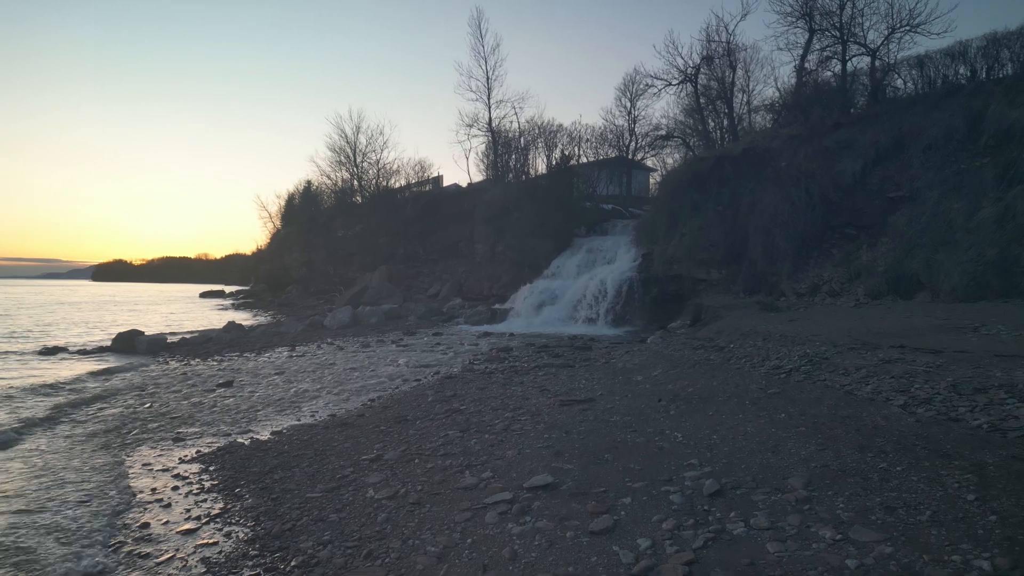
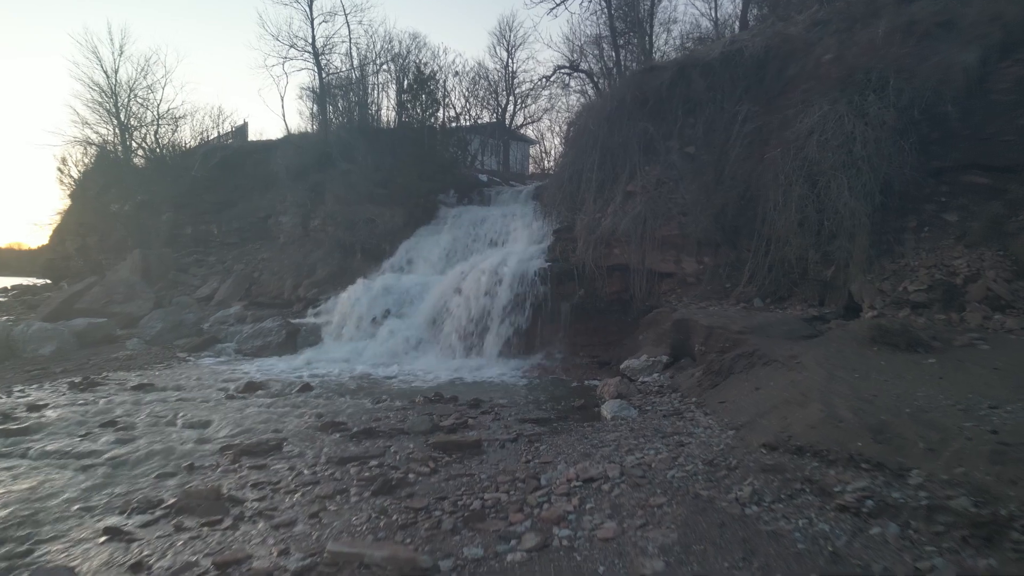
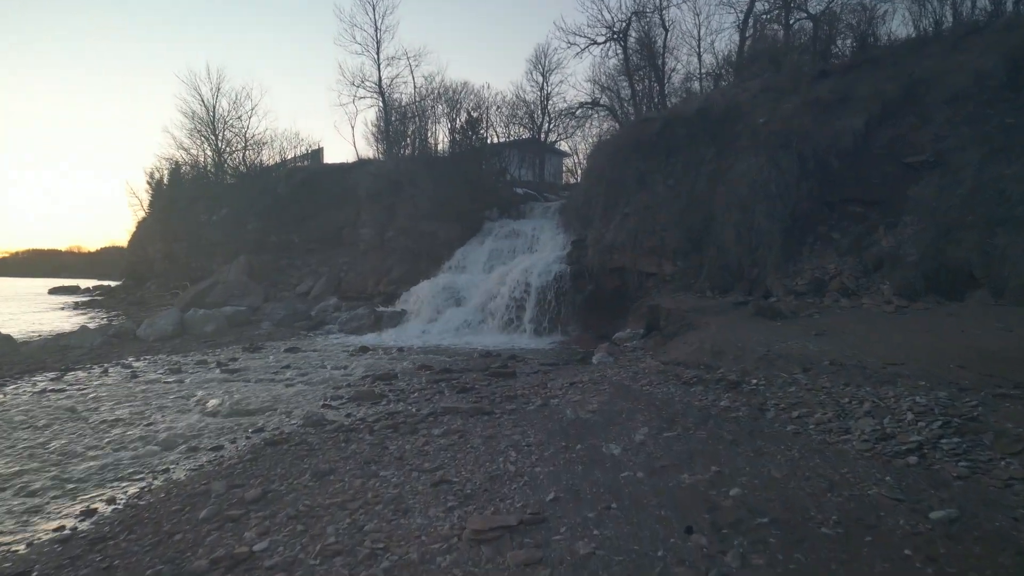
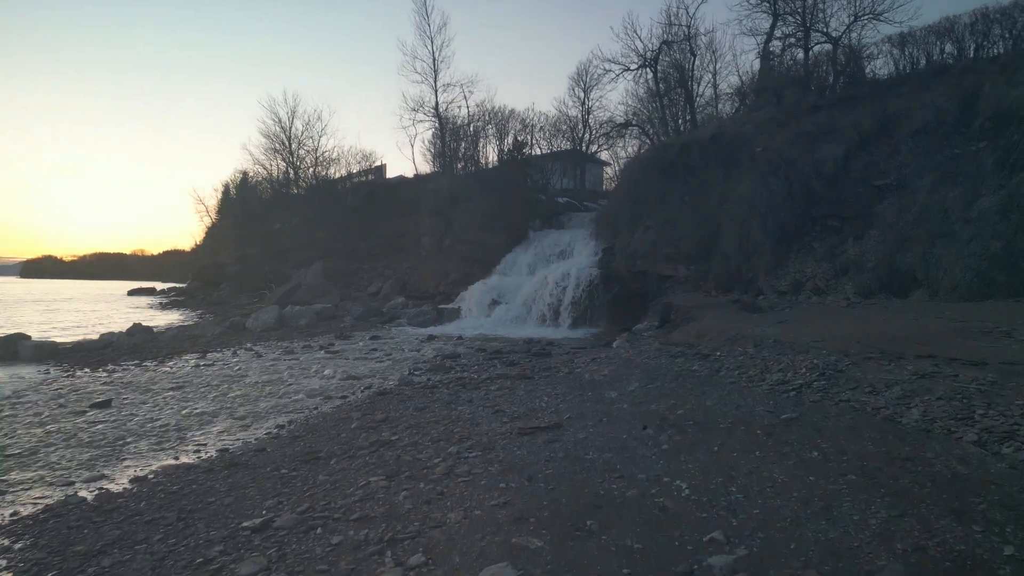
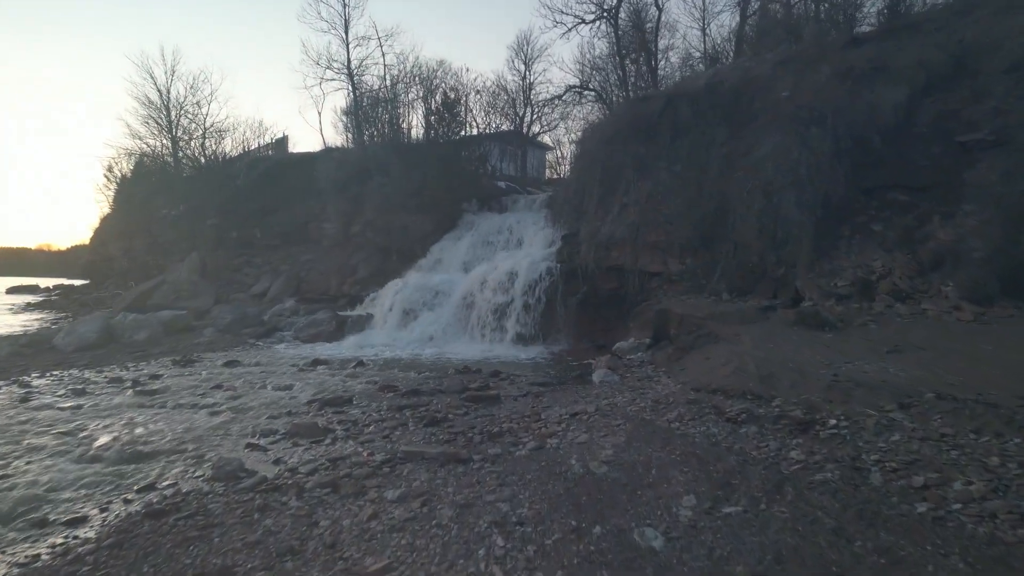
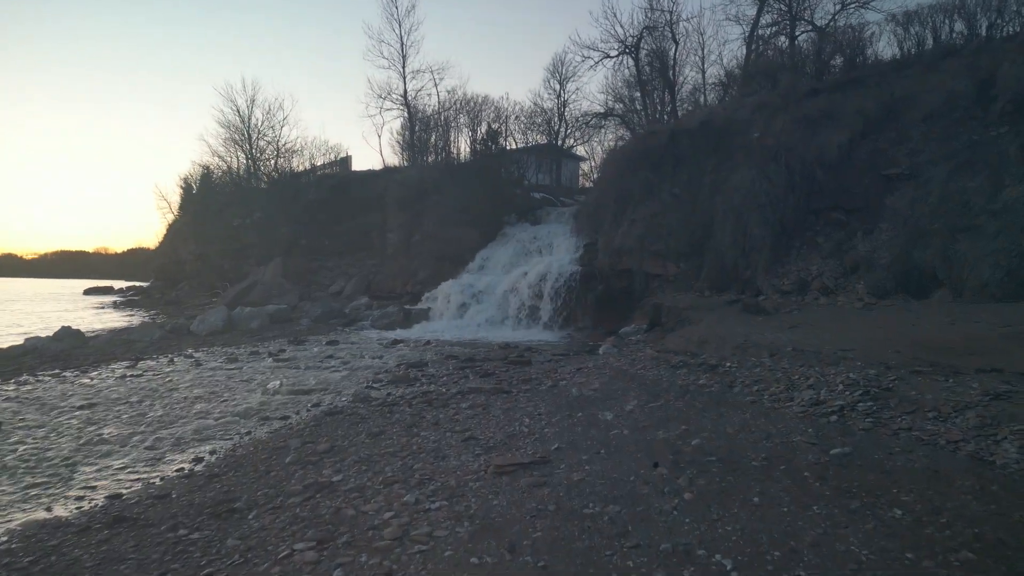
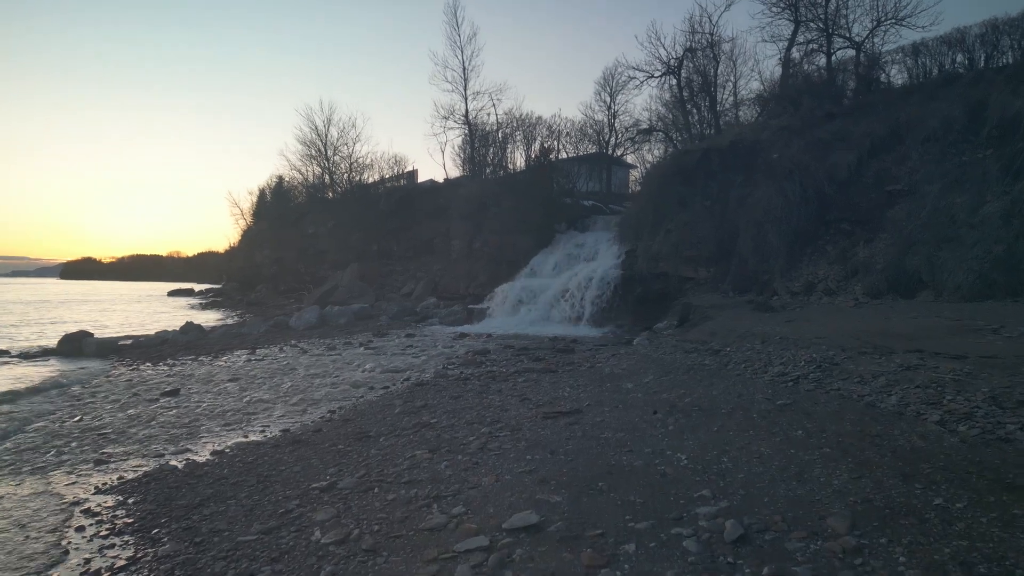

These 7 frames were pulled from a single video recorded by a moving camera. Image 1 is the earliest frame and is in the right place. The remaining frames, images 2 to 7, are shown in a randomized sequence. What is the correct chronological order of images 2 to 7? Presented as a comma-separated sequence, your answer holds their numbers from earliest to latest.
7, 4, 6, 3, 5, 2
